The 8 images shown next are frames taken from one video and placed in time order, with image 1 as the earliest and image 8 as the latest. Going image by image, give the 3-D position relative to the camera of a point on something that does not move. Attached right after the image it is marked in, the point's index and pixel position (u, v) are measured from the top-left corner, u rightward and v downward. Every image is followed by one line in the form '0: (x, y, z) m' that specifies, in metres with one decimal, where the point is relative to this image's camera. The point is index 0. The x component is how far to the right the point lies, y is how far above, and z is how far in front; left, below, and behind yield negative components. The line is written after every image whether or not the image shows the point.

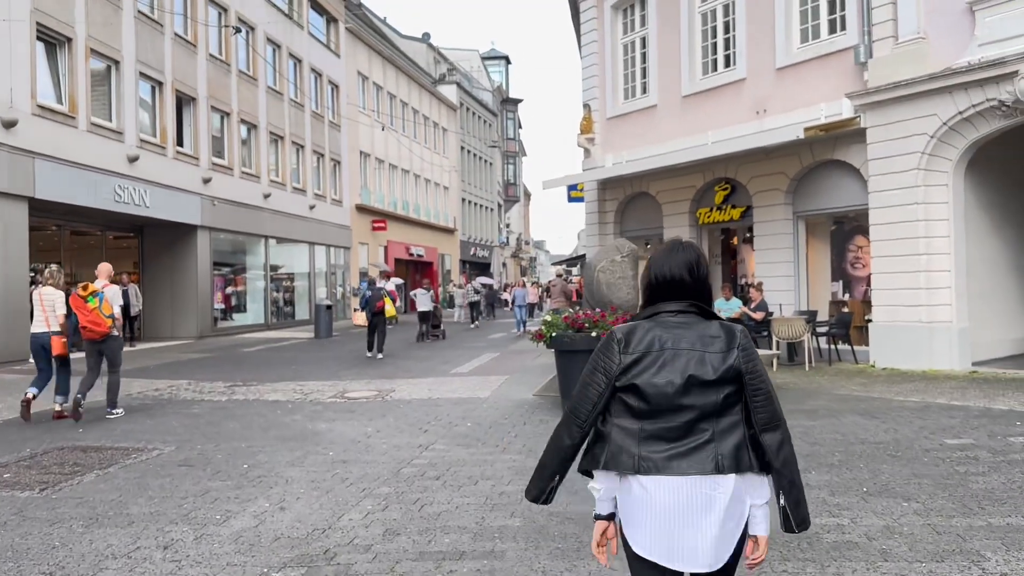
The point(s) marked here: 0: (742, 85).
0: (+4.5, +4.0, +16.6) m
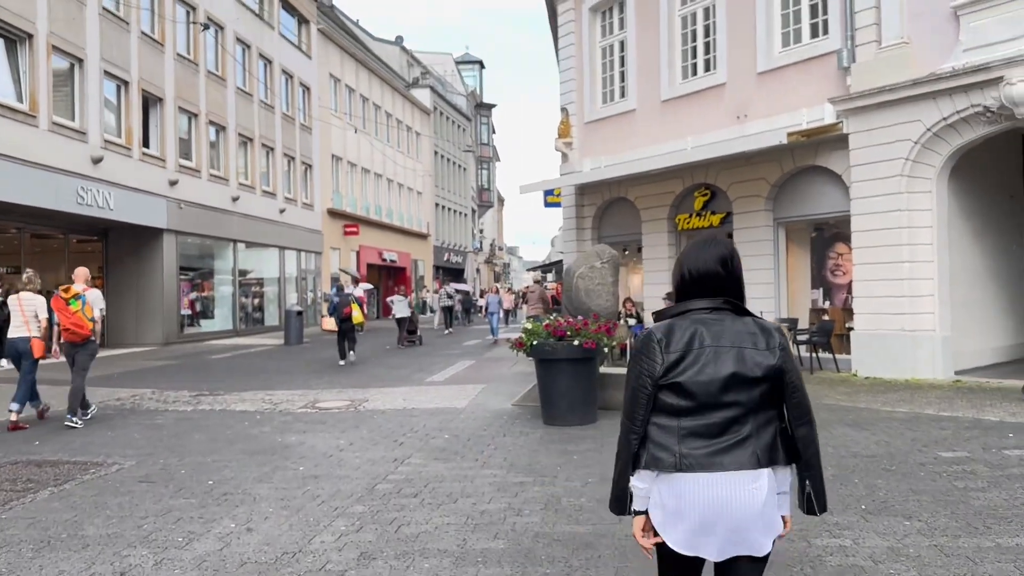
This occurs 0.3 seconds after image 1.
0: (+4.1, +3.9, +16.4) m
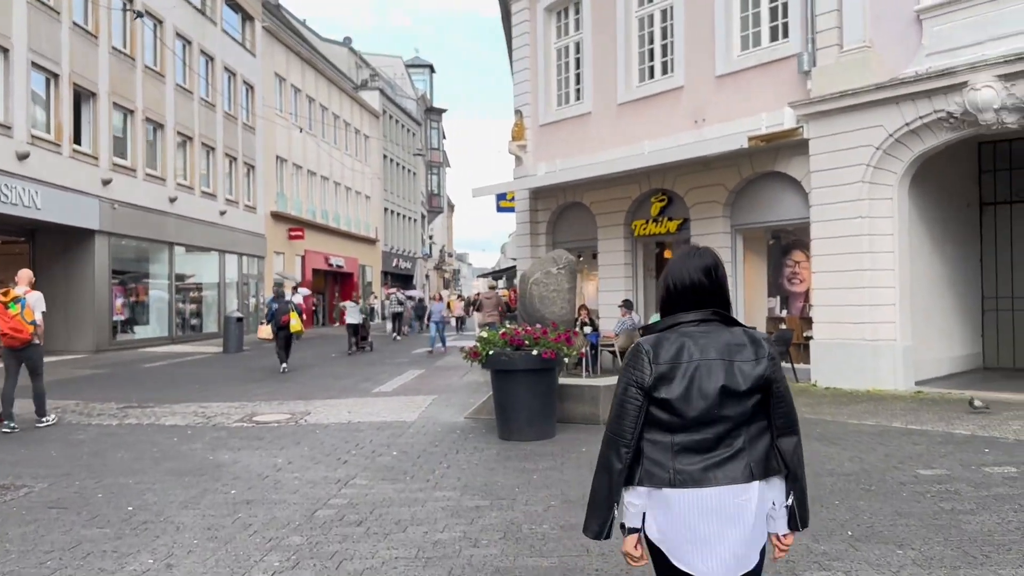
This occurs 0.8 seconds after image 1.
0: (+3.2, +3.7, +16.1) m
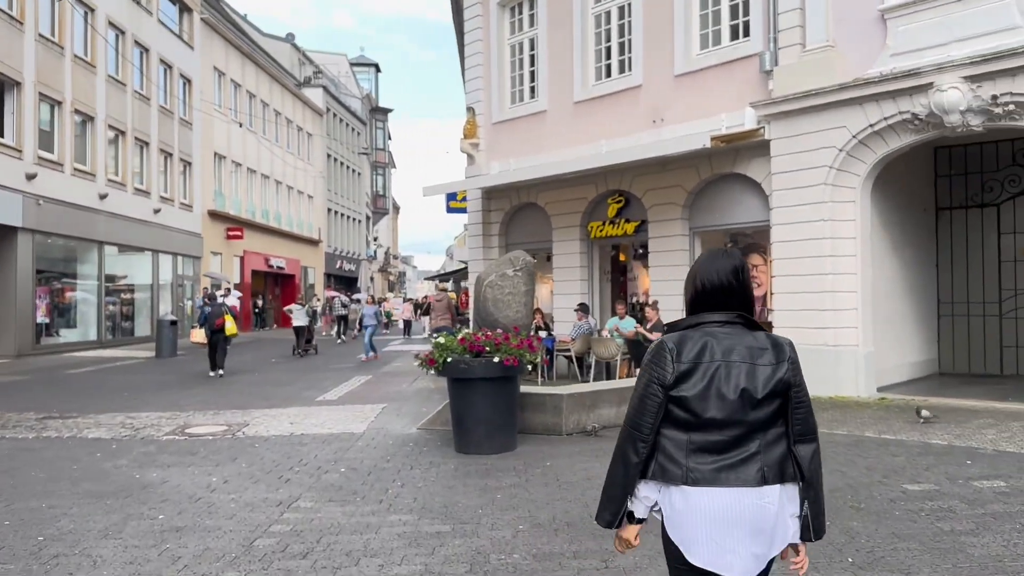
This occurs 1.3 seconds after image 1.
0: (+2.3, +3.7, +15.6) m
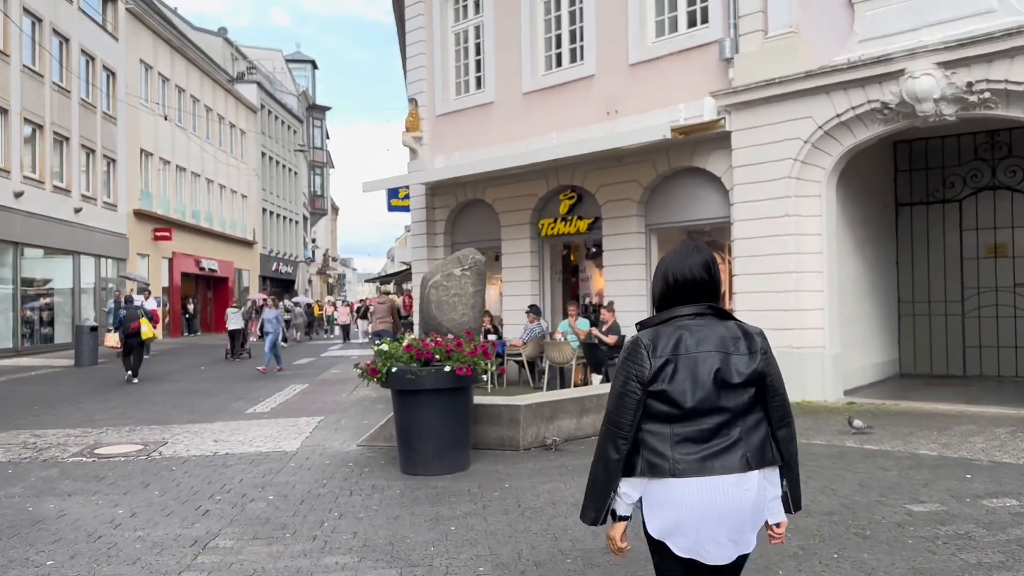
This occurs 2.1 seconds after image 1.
0: (+1.4, +3.7, +14.8) m
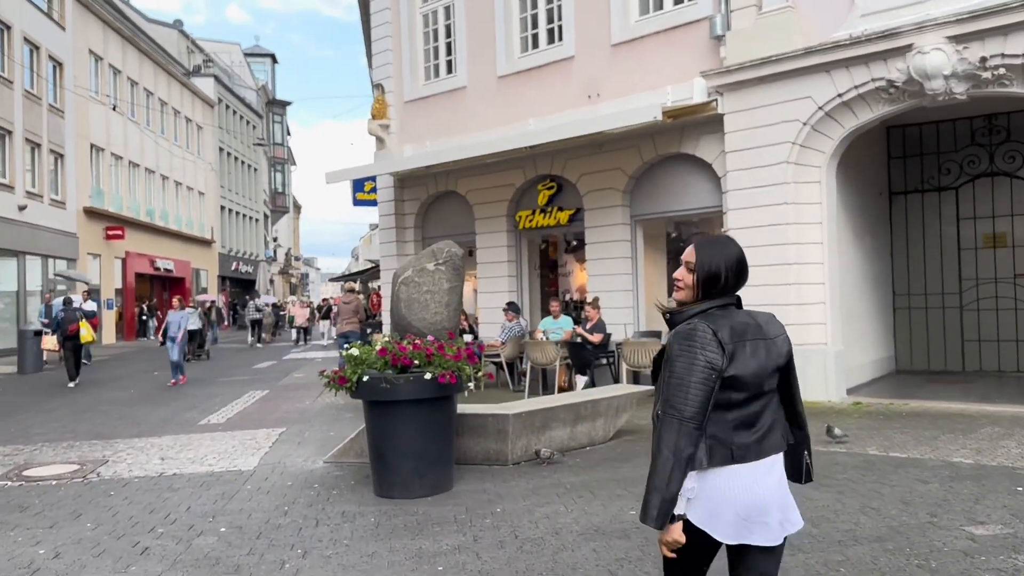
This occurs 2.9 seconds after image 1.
0: (+1.0, +3.7, +13.9) m
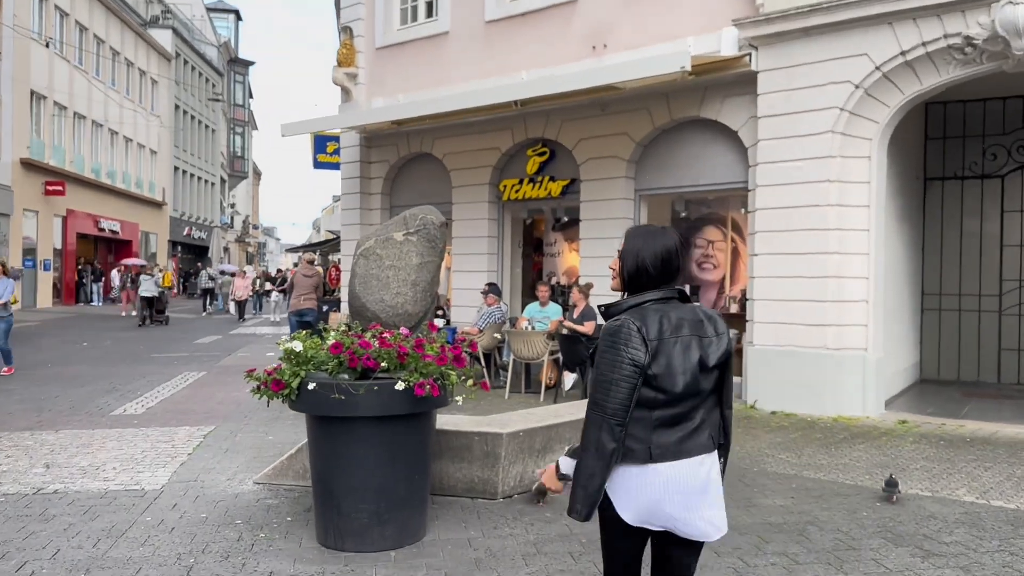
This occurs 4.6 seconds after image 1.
0: (+0.9, +4.0, +12.0) m
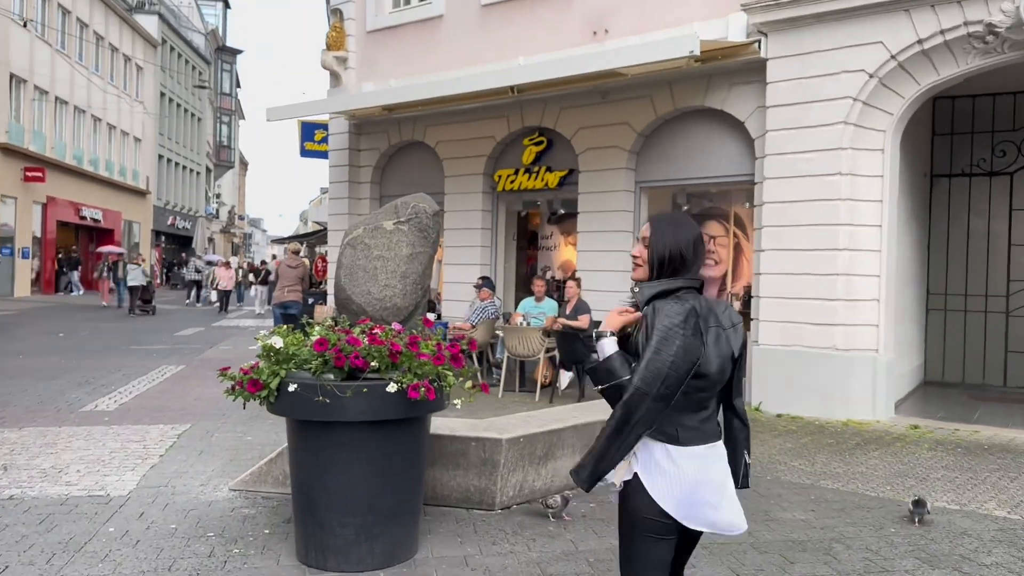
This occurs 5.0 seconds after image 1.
0: (+0.8, +4.1, +11.5) m
